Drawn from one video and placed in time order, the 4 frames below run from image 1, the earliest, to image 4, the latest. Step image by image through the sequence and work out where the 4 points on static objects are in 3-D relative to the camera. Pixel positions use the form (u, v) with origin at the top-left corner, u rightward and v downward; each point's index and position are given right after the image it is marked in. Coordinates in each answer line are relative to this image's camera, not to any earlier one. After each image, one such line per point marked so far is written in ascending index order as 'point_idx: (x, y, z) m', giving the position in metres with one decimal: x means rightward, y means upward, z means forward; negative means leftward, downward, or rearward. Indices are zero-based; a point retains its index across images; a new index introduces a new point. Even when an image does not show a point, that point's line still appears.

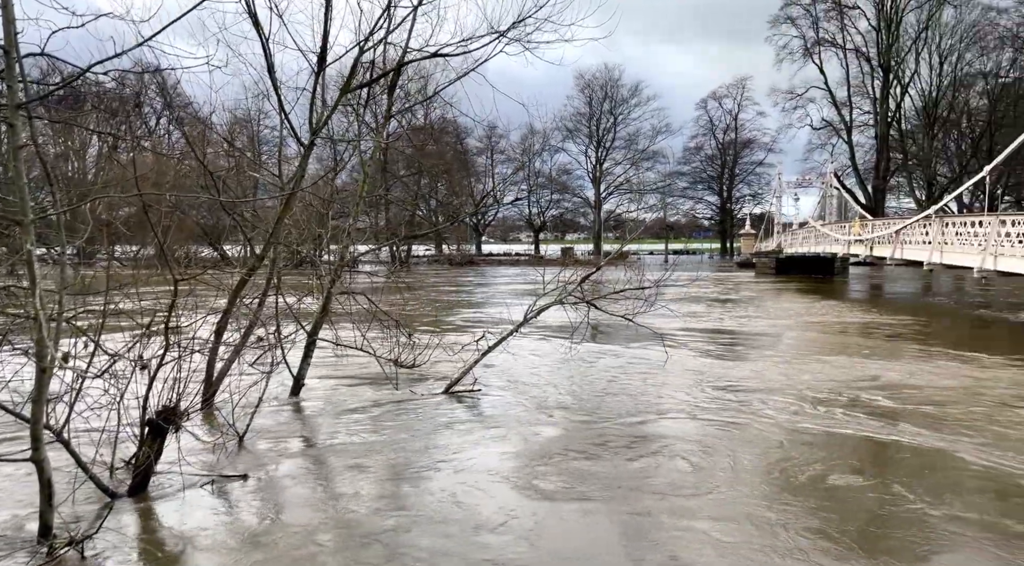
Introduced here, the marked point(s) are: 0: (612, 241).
0: (+1.6, +0.7, +14.1) m
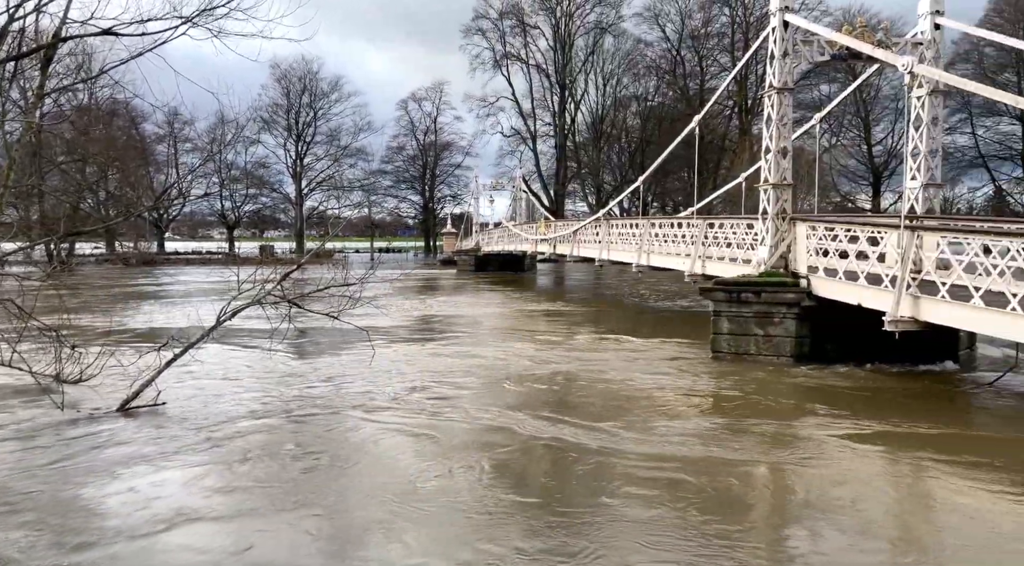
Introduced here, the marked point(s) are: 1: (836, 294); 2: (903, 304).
0: (-3.2, +0.7, +13.9) m
1: (+3.6, -0.1, +9.8) m
2: (+3.7, -0.2, +8.5) m
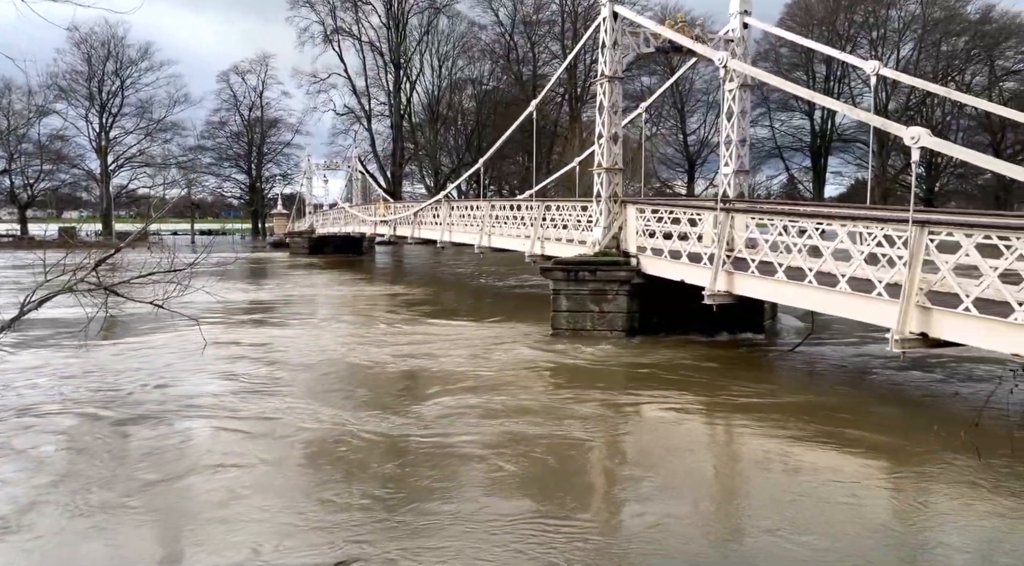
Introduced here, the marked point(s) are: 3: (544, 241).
0: (-5.6, +0.9, +13.5) m
1: (+1.8, +0.1, +10.7) m
2: (+2.2, 0.0, +9.4) m
3: (+0.5, +0.6, +13.6) m
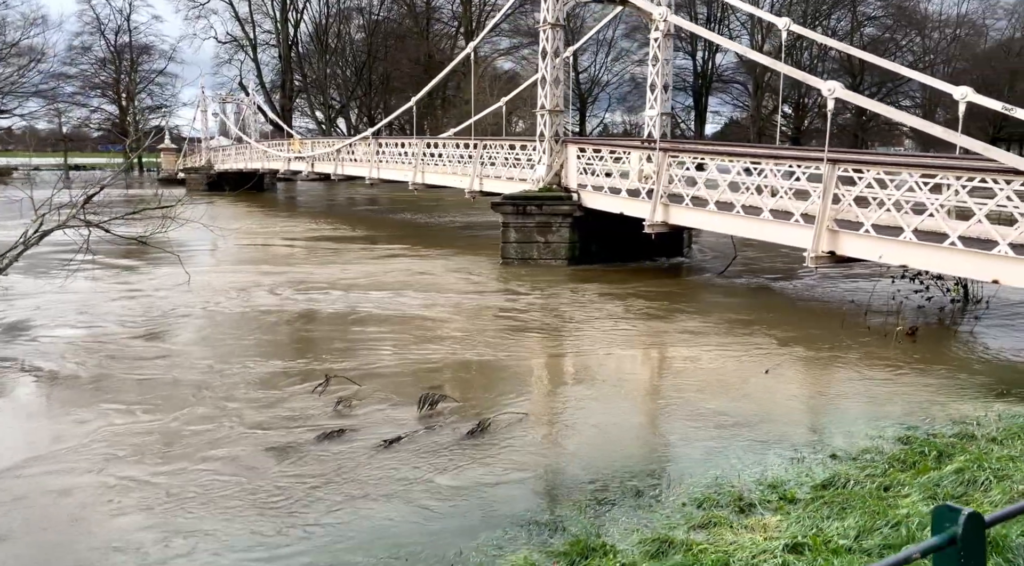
0: (-6.6, +1.9, +13.7) m
1: (+1.2, +1.1, +12.0) m
2: (+1.7, +0.9, +10.8) m
3: (-0.5, +1.7, +14.7) m
